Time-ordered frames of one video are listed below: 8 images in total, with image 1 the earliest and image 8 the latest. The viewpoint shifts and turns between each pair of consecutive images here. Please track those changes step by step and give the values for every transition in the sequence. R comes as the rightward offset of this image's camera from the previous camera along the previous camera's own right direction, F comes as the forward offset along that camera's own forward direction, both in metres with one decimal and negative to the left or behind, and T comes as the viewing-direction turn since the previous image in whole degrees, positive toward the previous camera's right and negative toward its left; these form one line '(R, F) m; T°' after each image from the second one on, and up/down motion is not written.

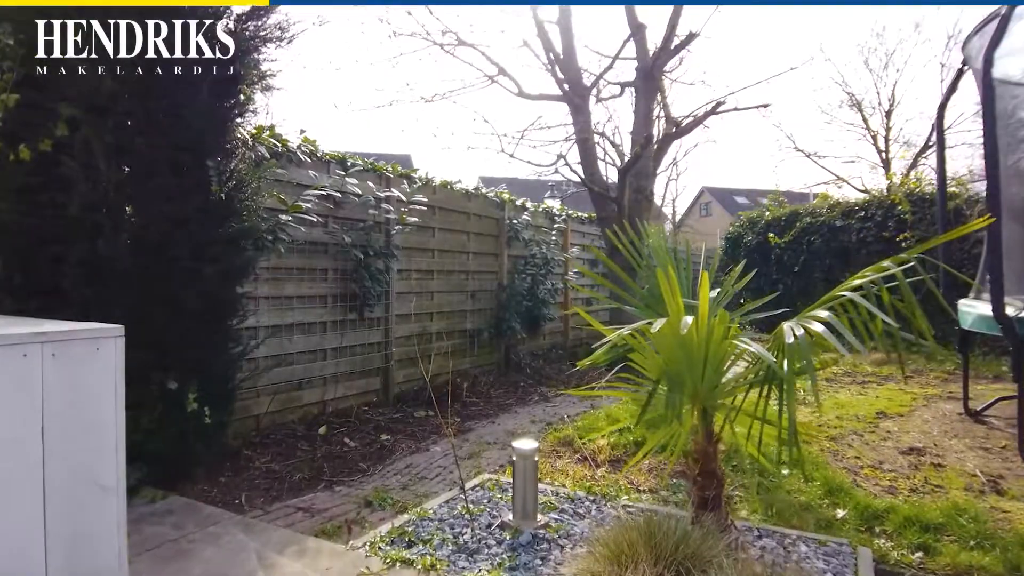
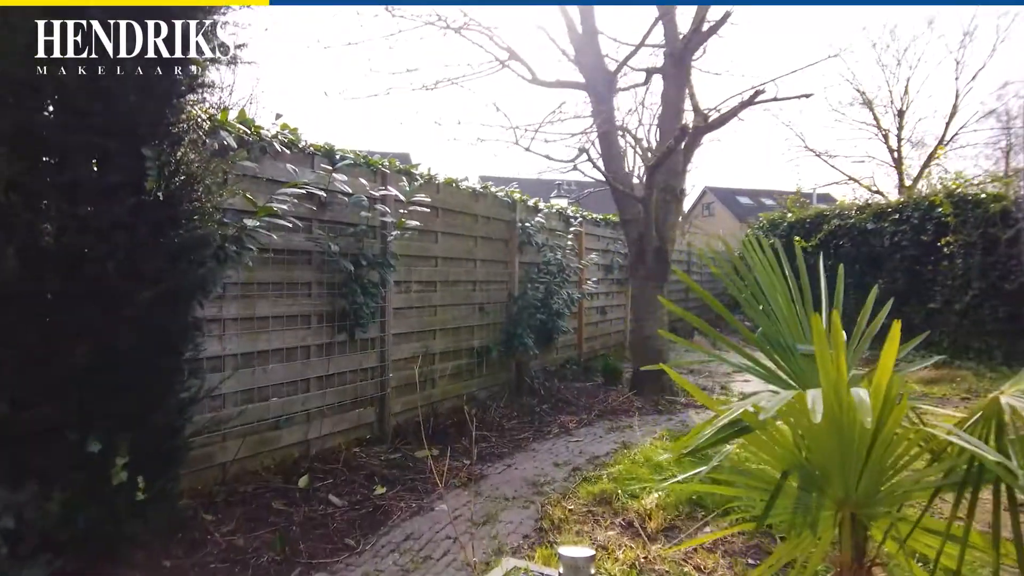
(-0.1, +0.7) m; 0°
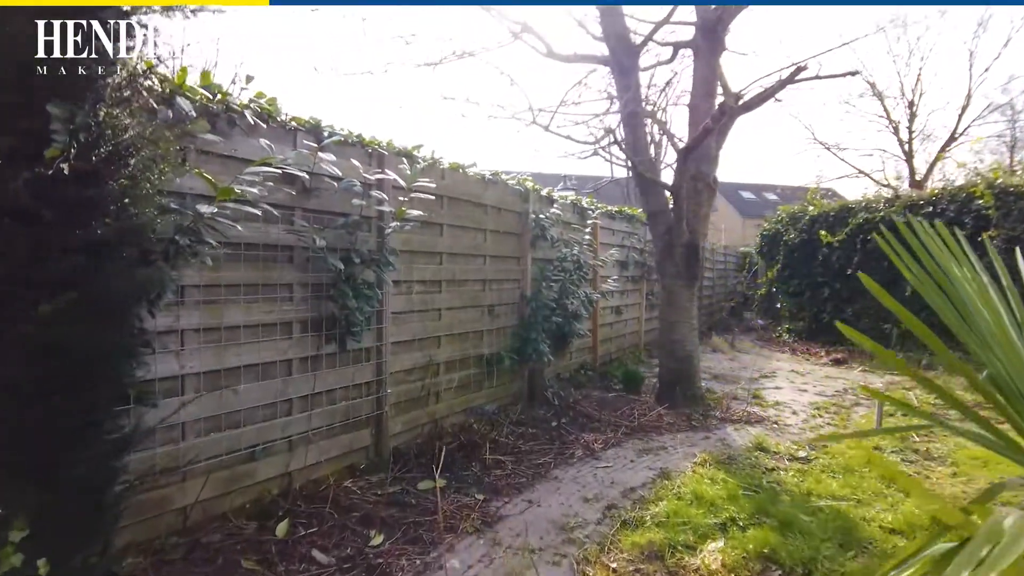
(-0.1, +0.5) m; 0°
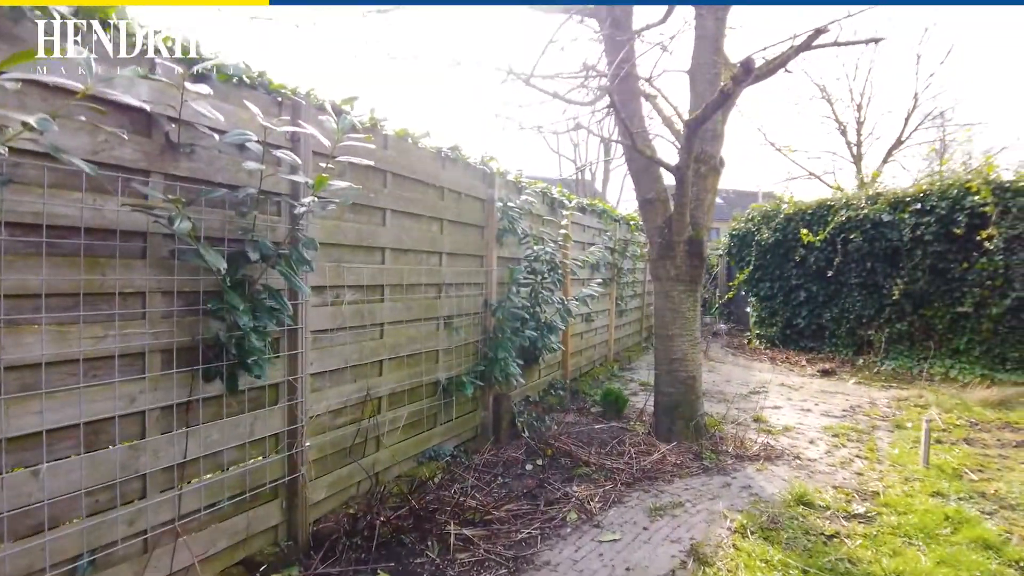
(-0.1, +0.9) m; +5°
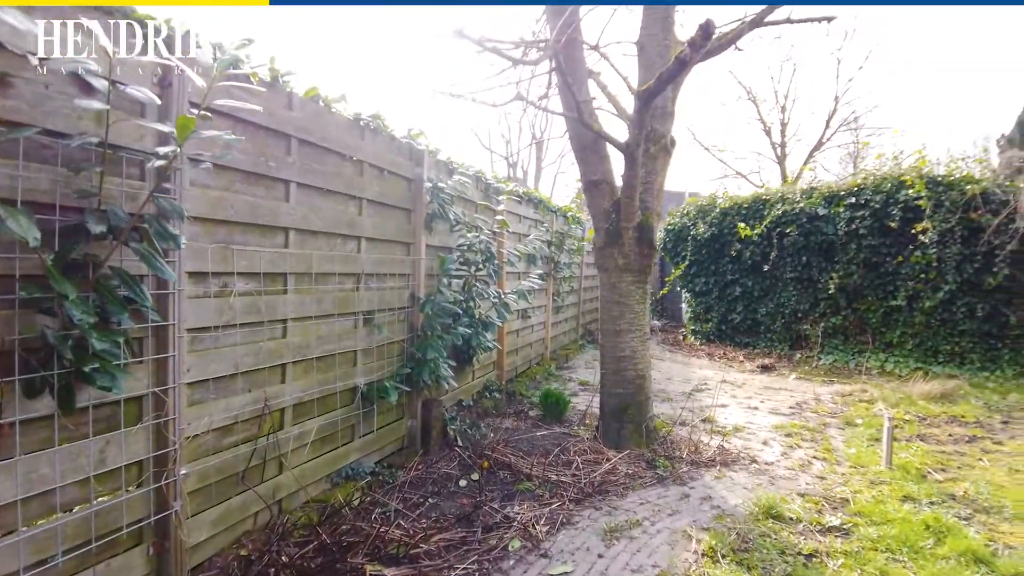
(0.0, +0.4) m; +6°
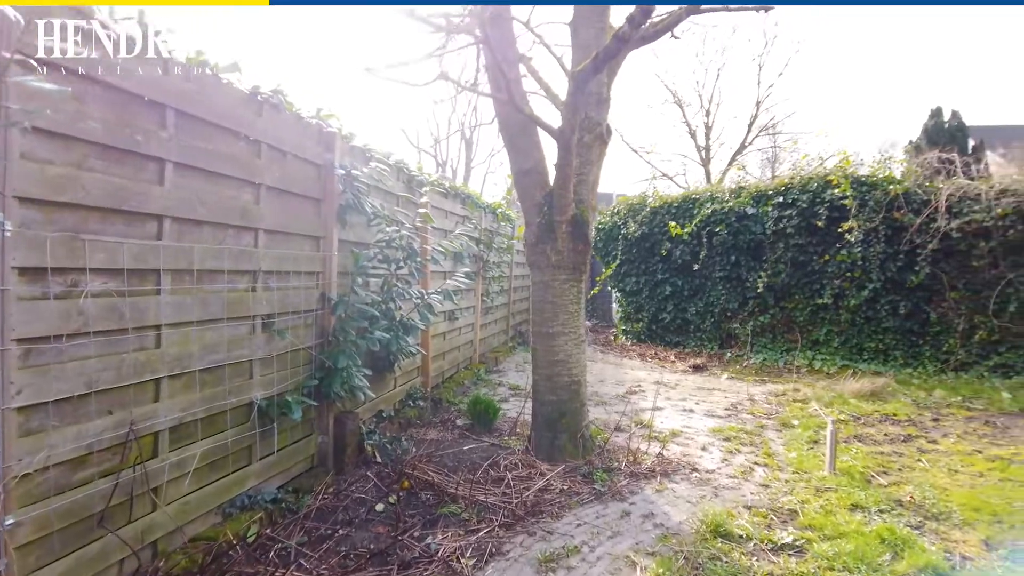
(0.0, +0.3) m; +6°
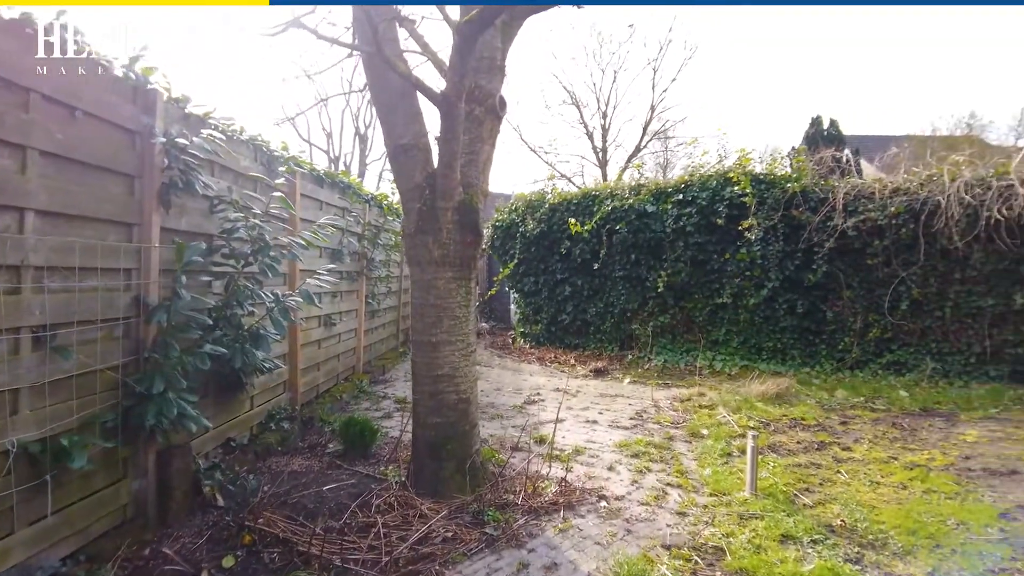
(+0.1, +0.5) m; +8°
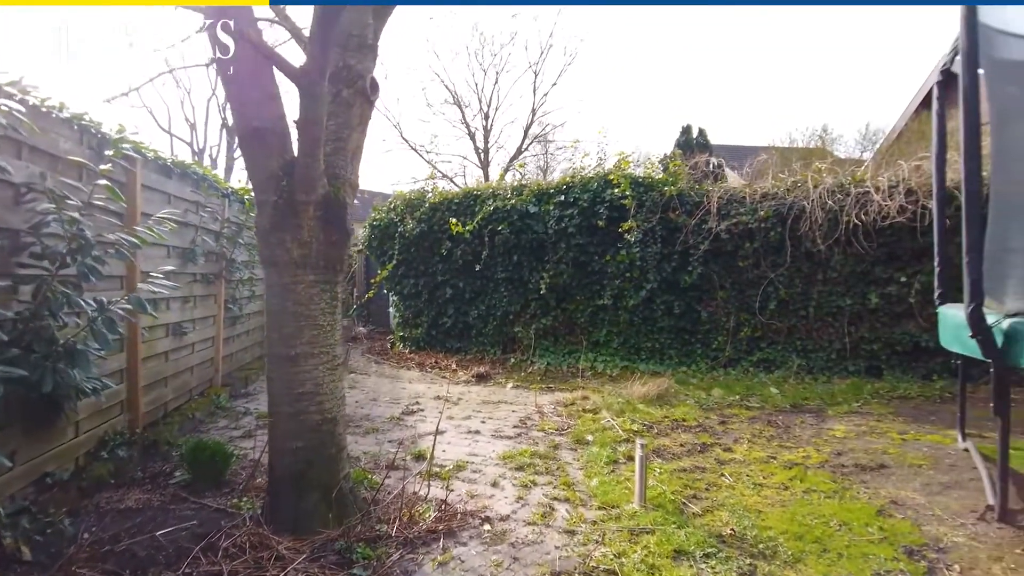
(0.0, +0.2) m; +10°
